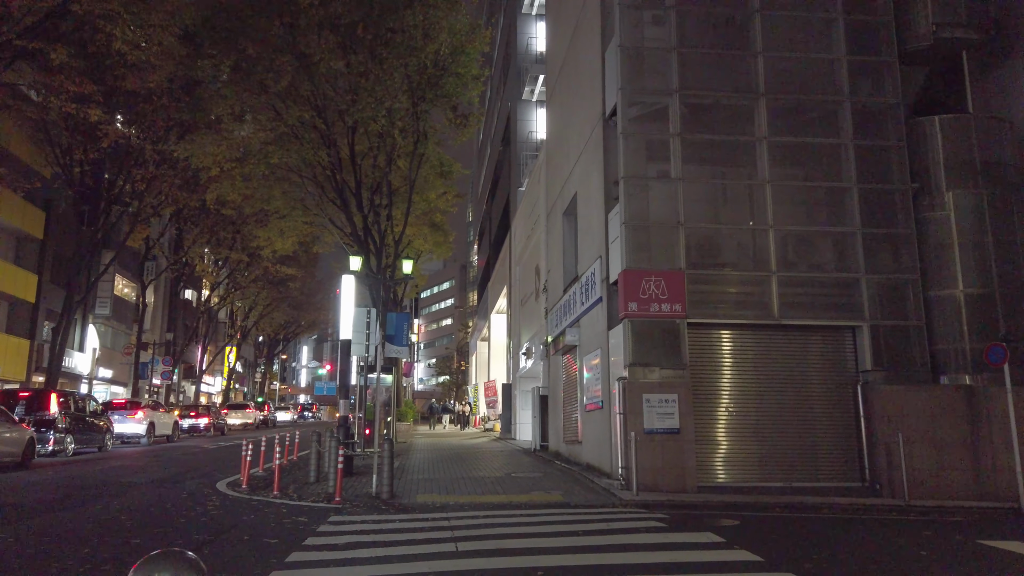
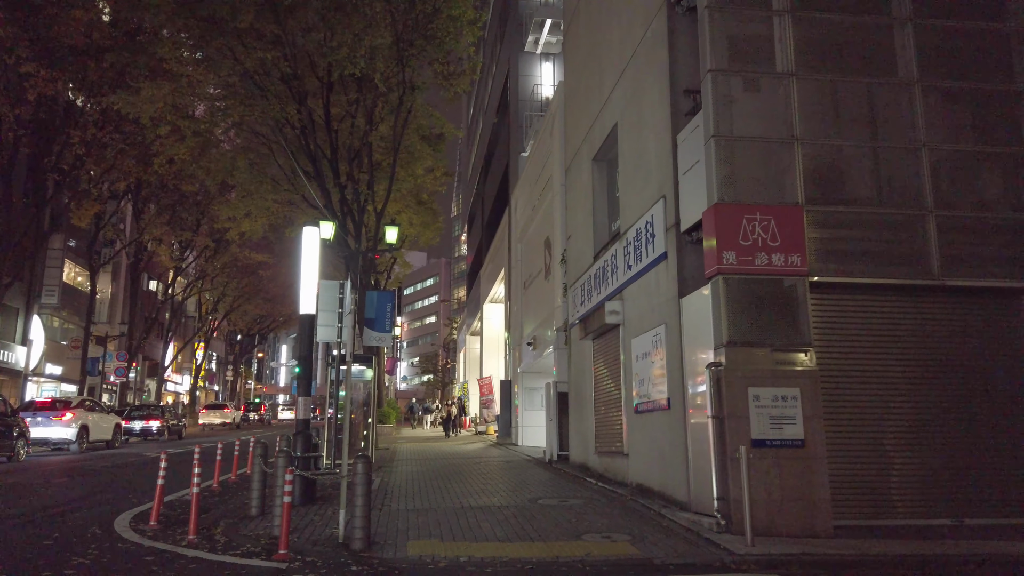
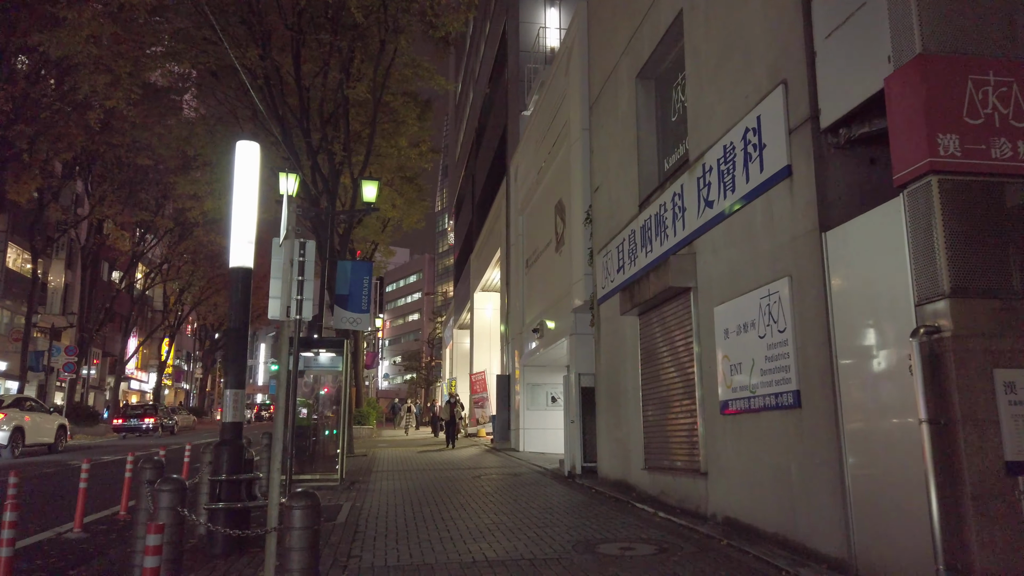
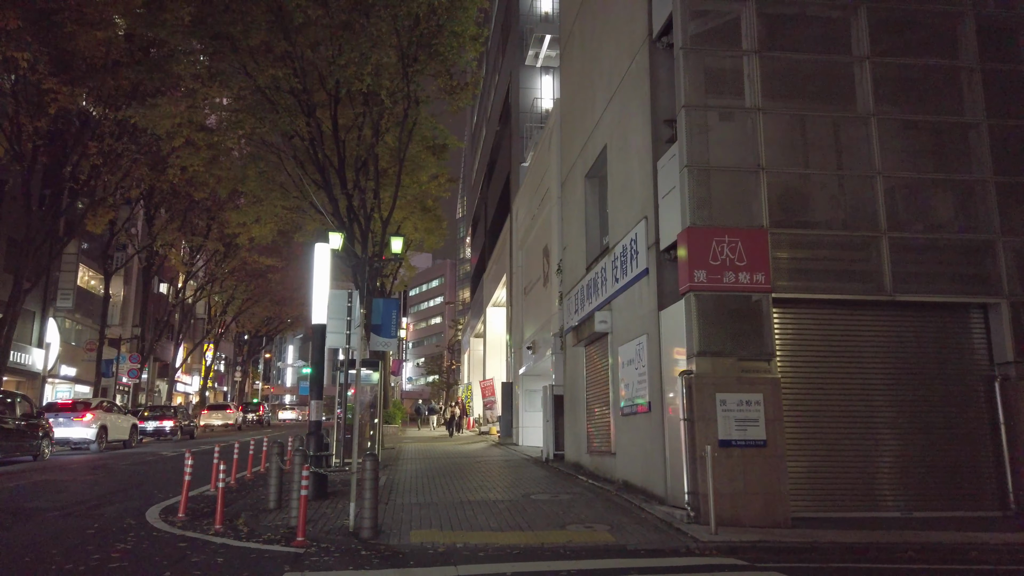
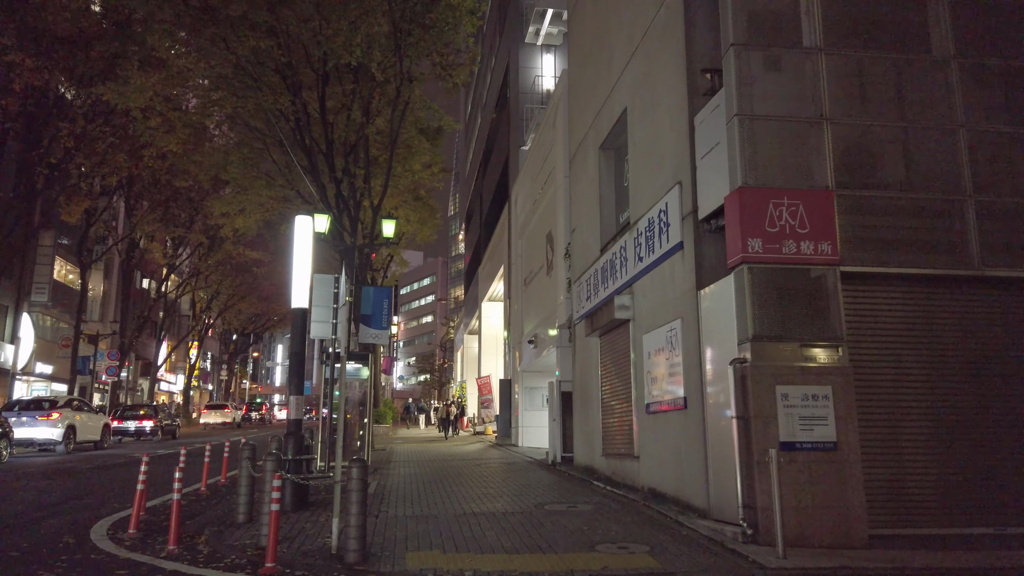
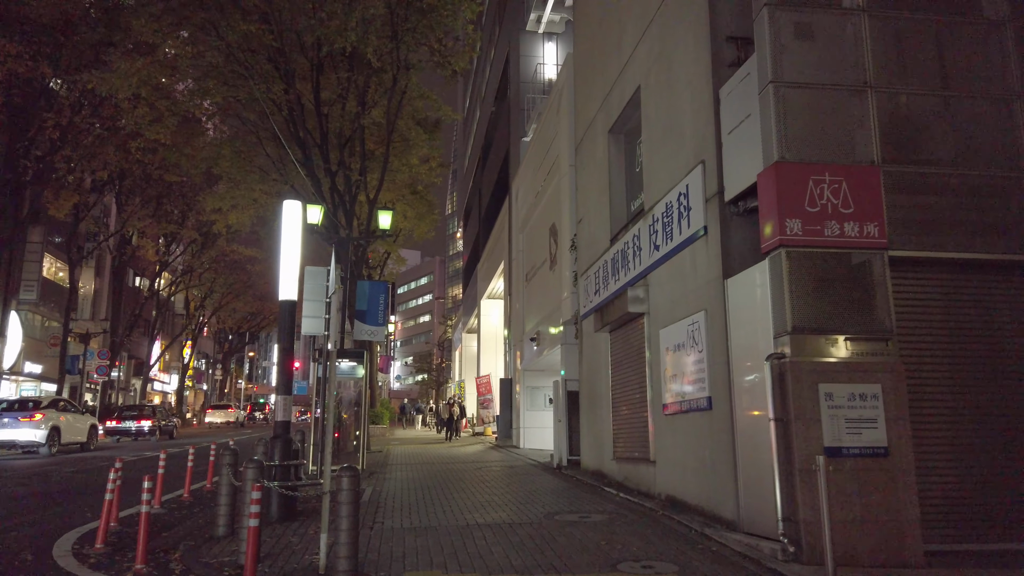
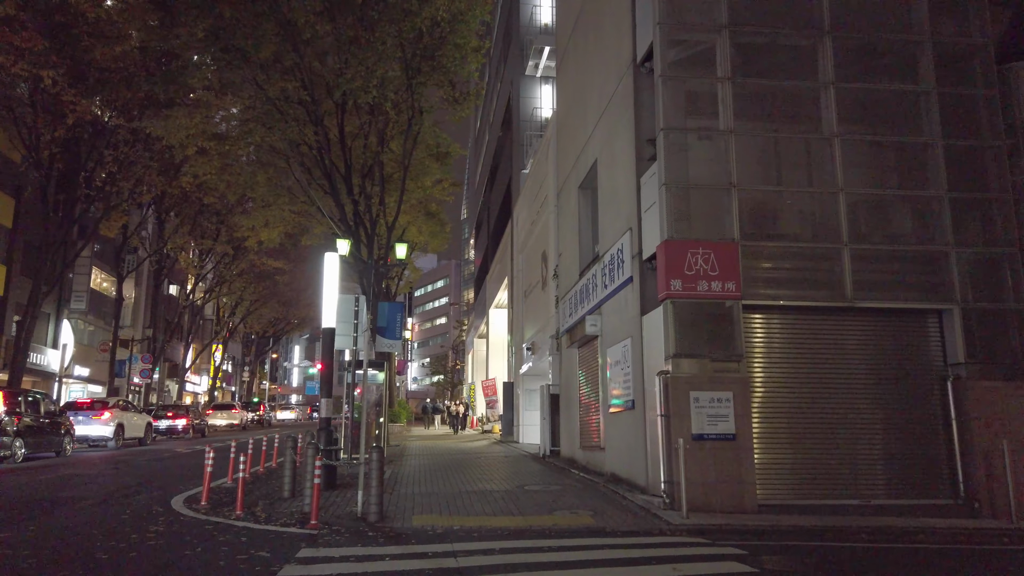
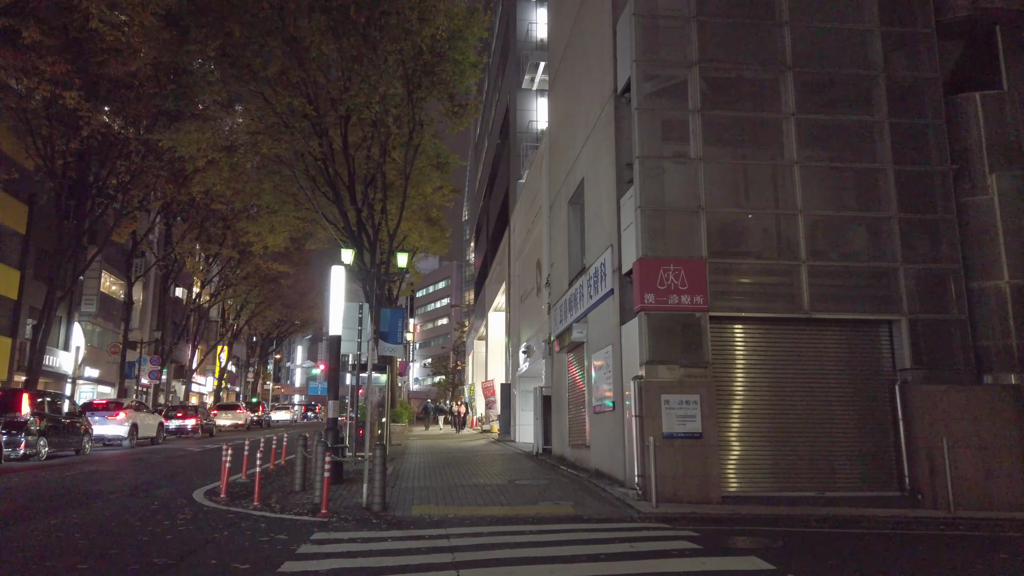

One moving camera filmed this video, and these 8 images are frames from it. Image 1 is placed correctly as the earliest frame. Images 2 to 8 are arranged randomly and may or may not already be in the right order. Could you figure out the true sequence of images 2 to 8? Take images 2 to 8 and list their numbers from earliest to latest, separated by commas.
8, 7, 4, 2, 5, 6, 3
